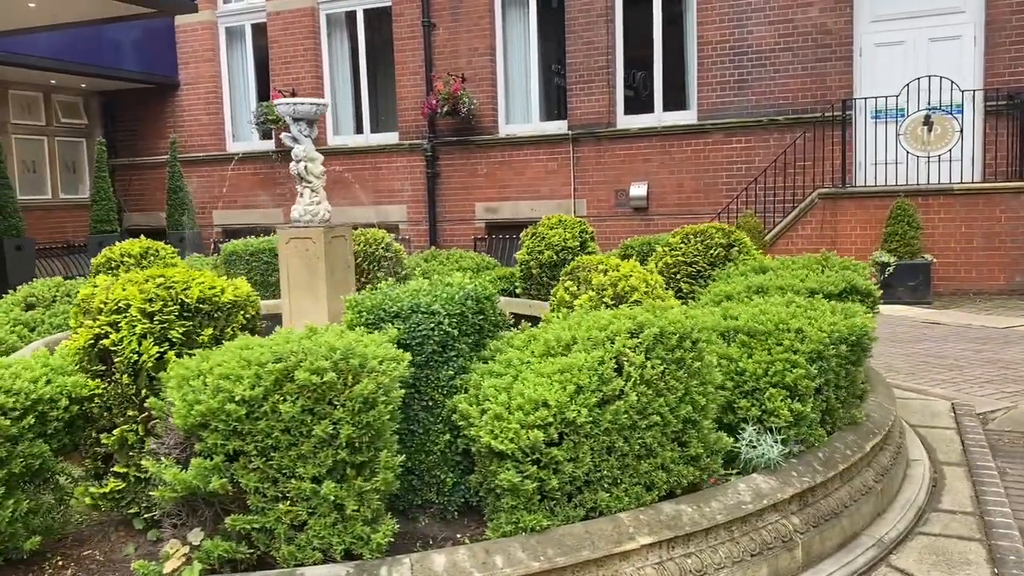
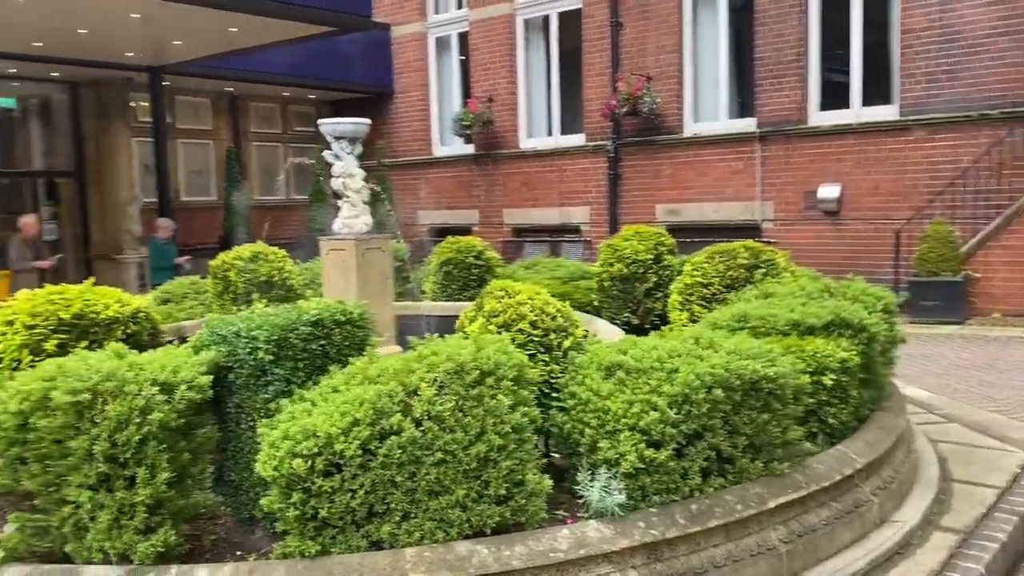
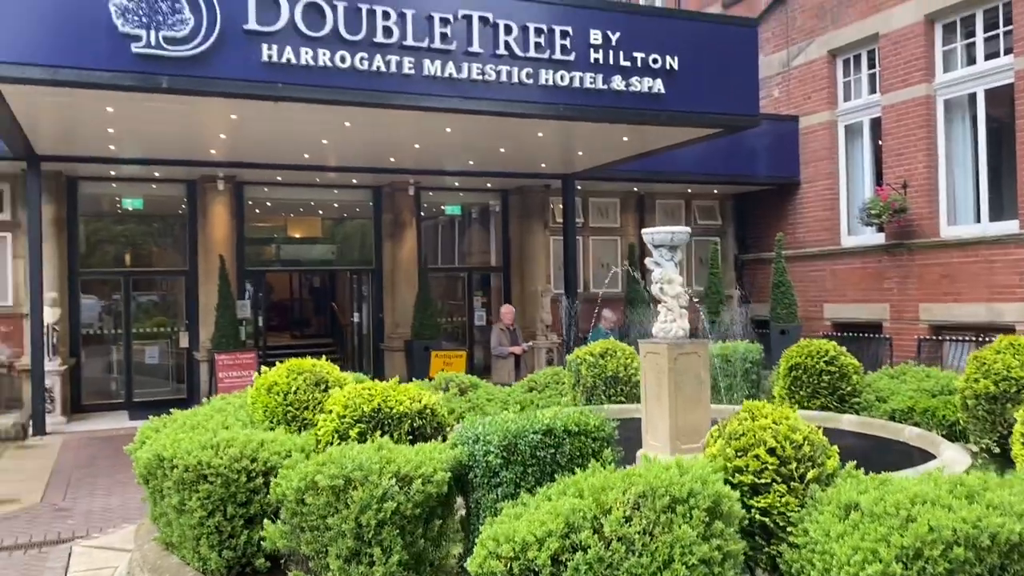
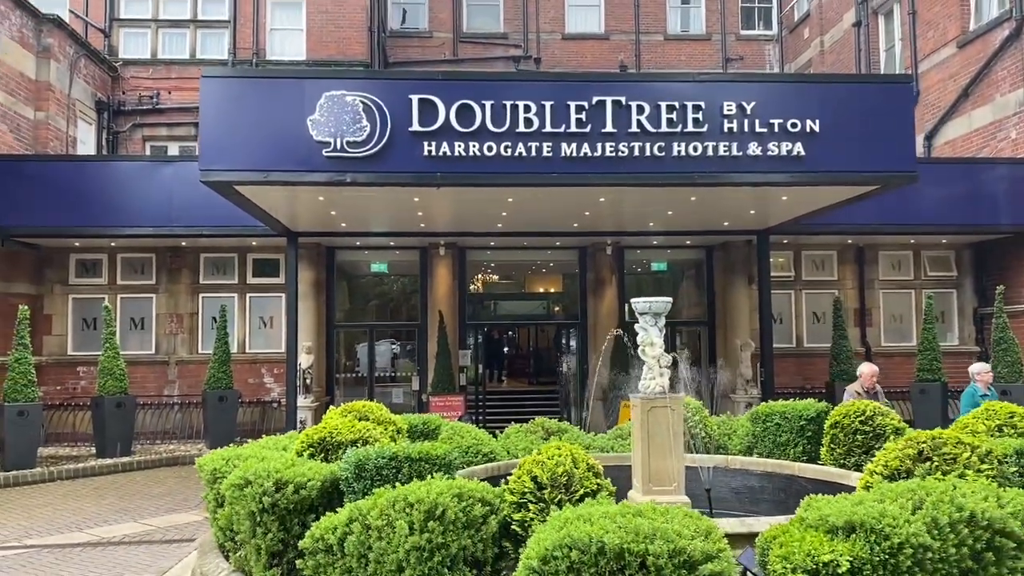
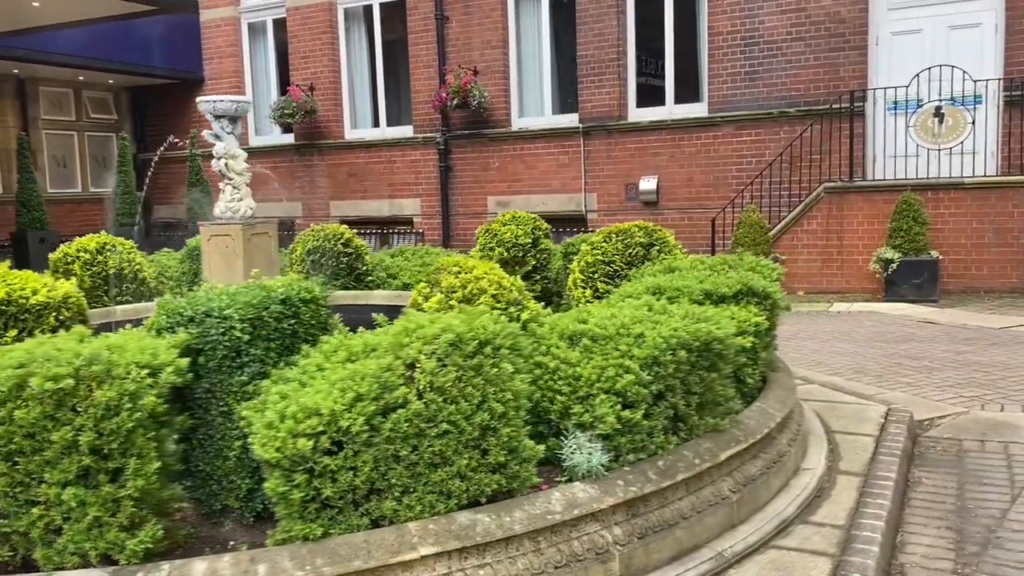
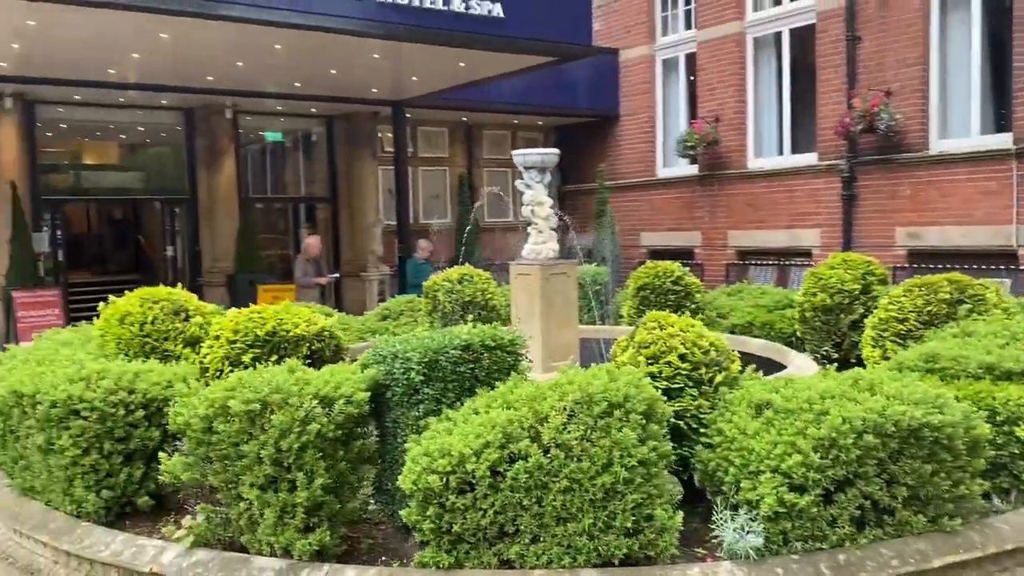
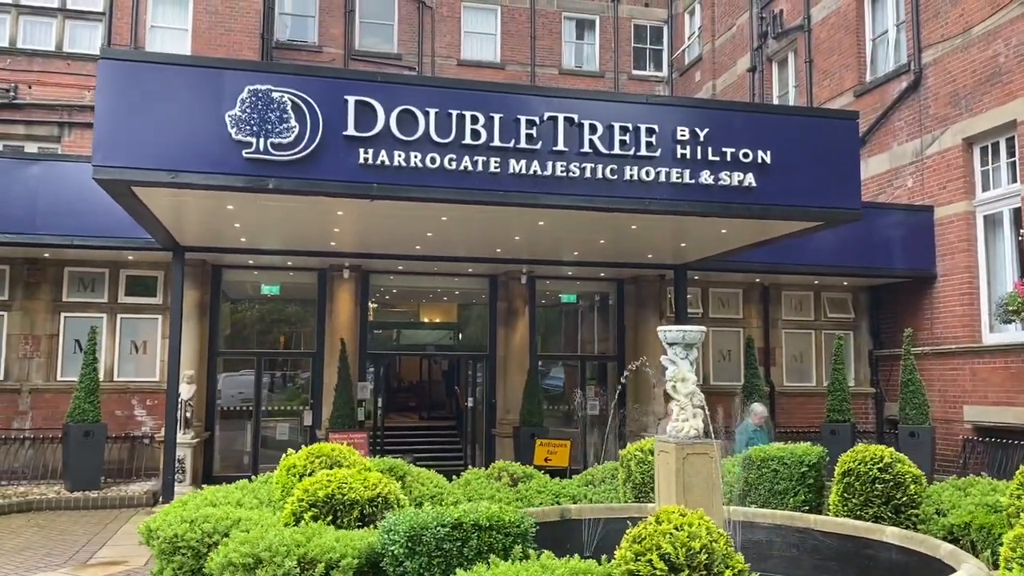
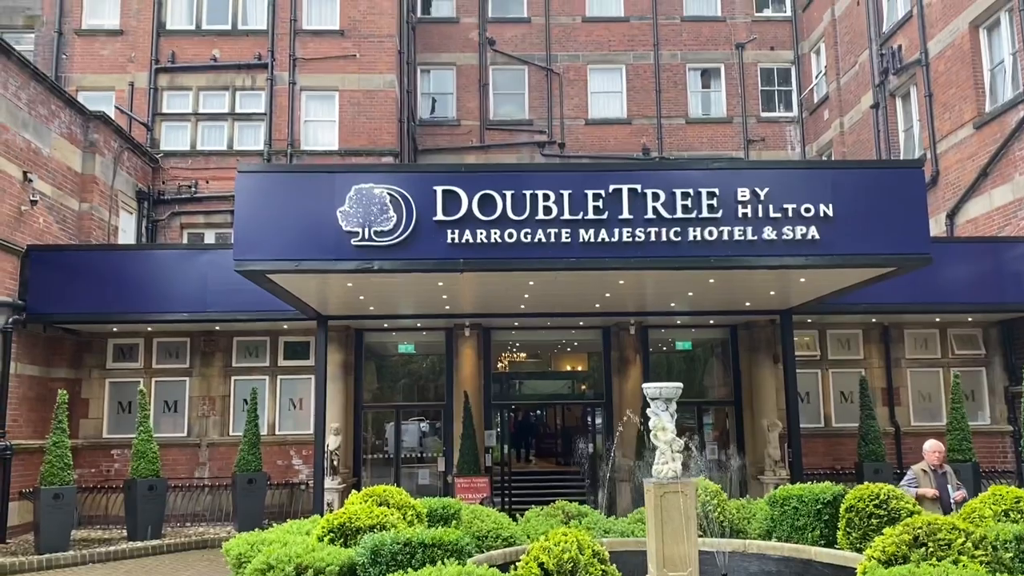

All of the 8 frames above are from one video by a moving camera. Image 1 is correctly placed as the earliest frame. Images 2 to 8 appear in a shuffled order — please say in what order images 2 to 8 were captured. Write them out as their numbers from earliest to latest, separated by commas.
5, 2, 6, 3, 7, 4, 8
